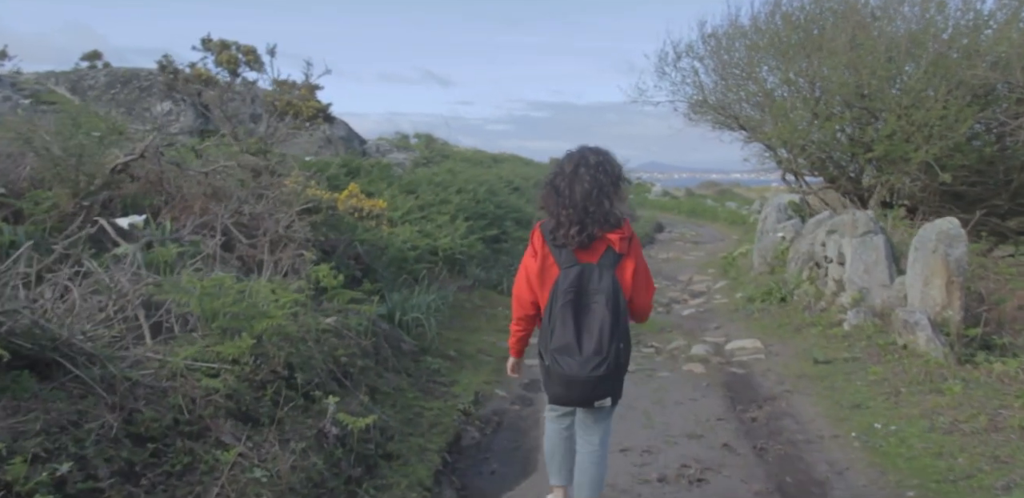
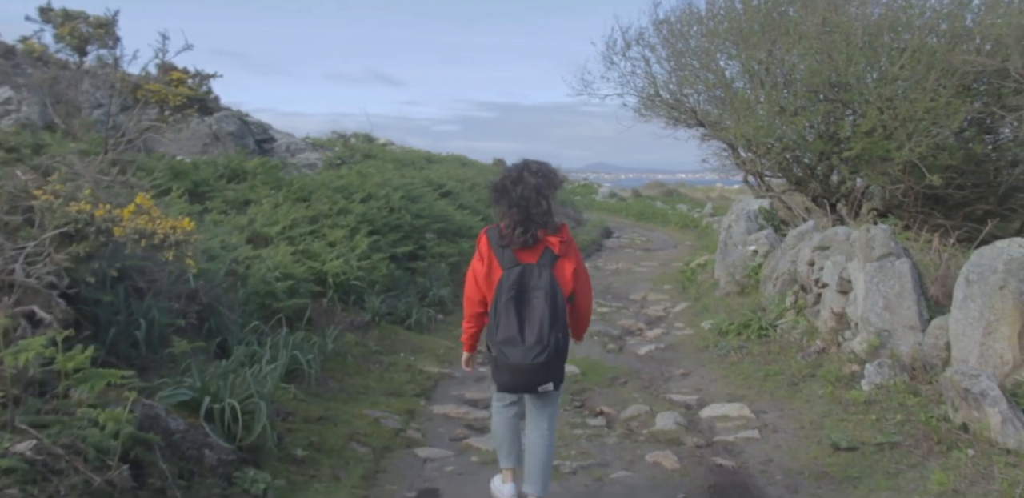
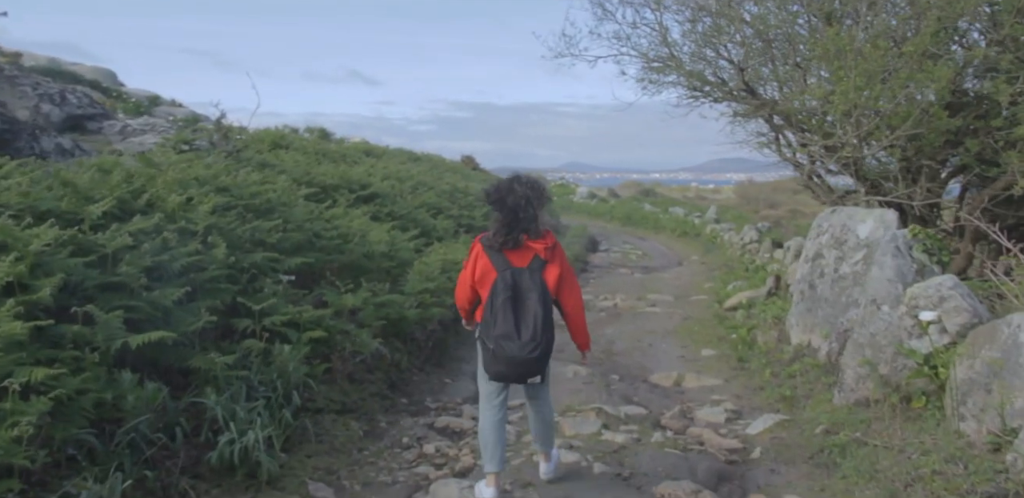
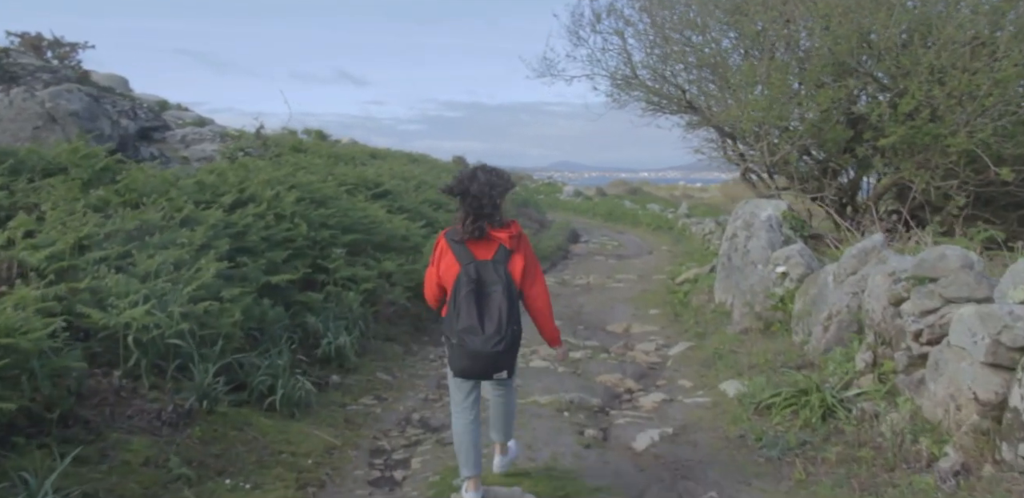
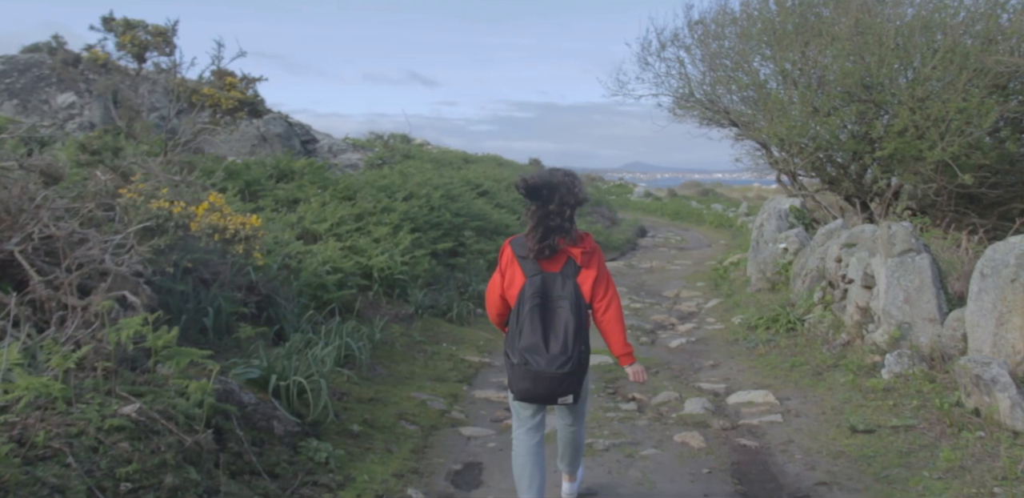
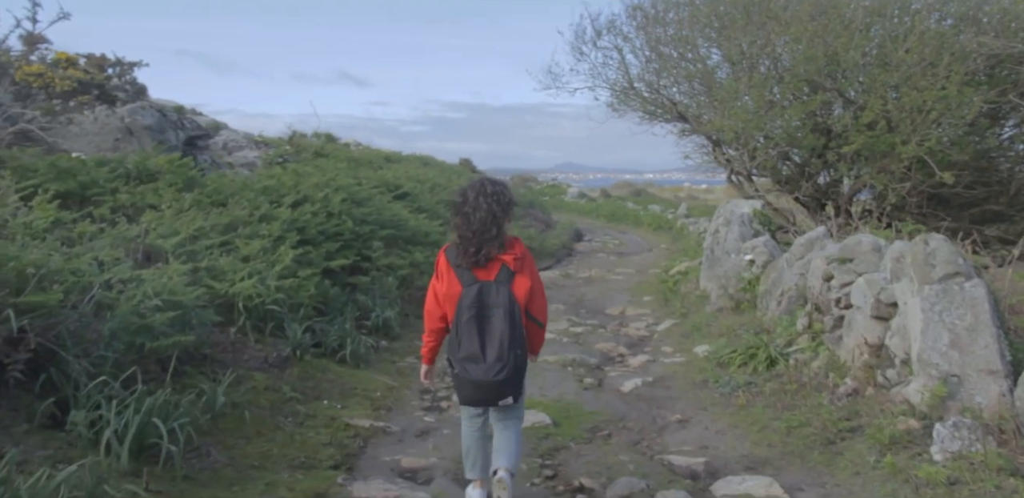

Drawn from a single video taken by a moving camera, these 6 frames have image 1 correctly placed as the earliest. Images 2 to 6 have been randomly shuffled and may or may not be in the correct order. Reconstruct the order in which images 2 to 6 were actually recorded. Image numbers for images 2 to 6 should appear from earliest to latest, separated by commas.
5, 2, 6, 4, 3
